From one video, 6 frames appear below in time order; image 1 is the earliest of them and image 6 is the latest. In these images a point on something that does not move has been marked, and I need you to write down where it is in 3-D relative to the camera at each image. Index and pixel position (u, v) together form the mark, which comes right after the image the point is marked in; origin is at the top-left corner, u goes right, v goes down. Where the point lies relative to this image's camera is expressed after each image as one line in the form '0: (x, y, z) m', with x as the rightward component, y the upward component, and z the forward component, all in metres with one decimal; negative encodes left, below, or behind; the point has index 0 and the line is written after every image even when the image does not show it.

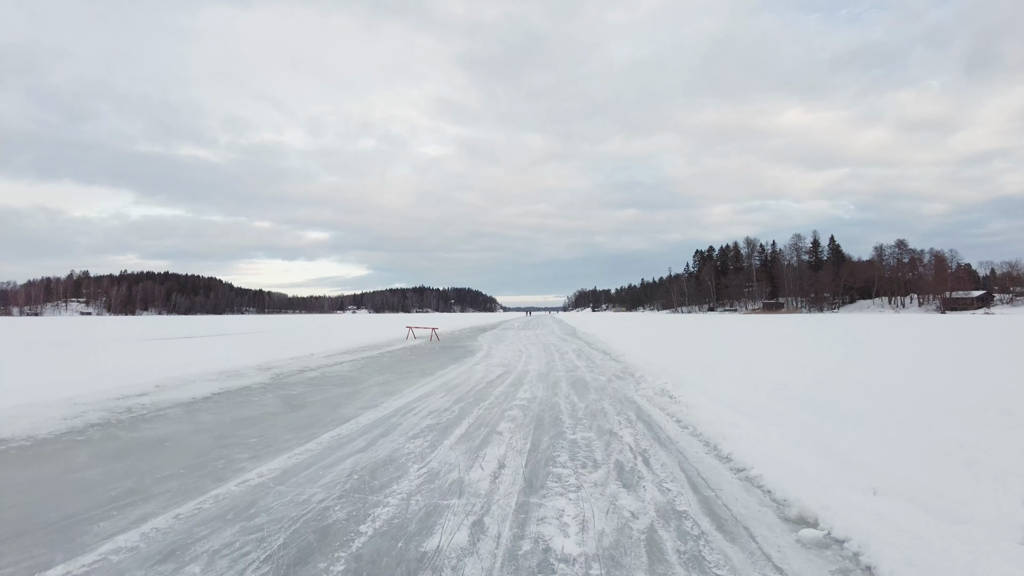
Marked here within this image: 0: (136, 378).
0: (-8.0, -1.9, +9.5) m
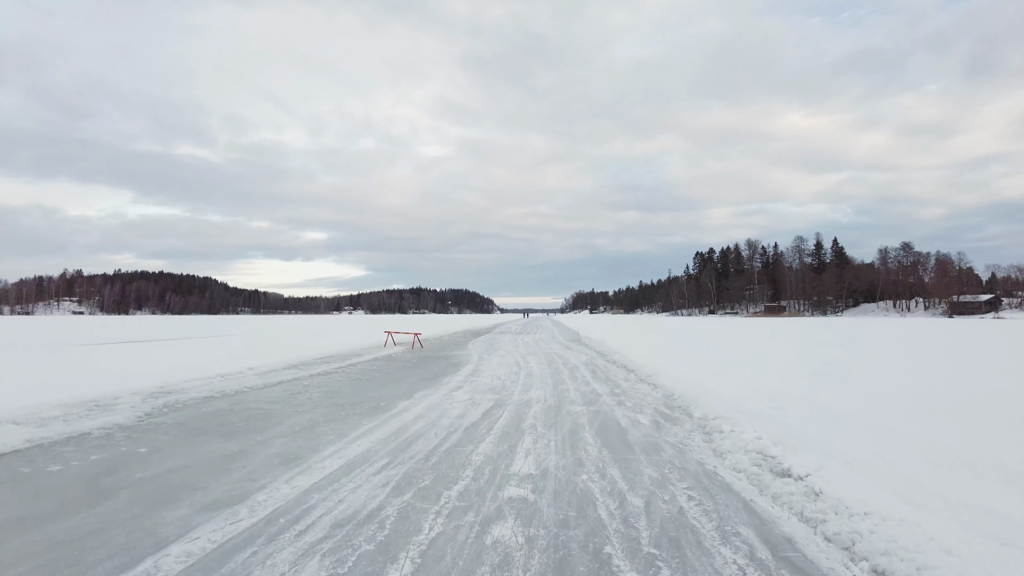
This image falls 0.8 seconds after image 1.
0: (-8.0, -1.8, +8.0) m
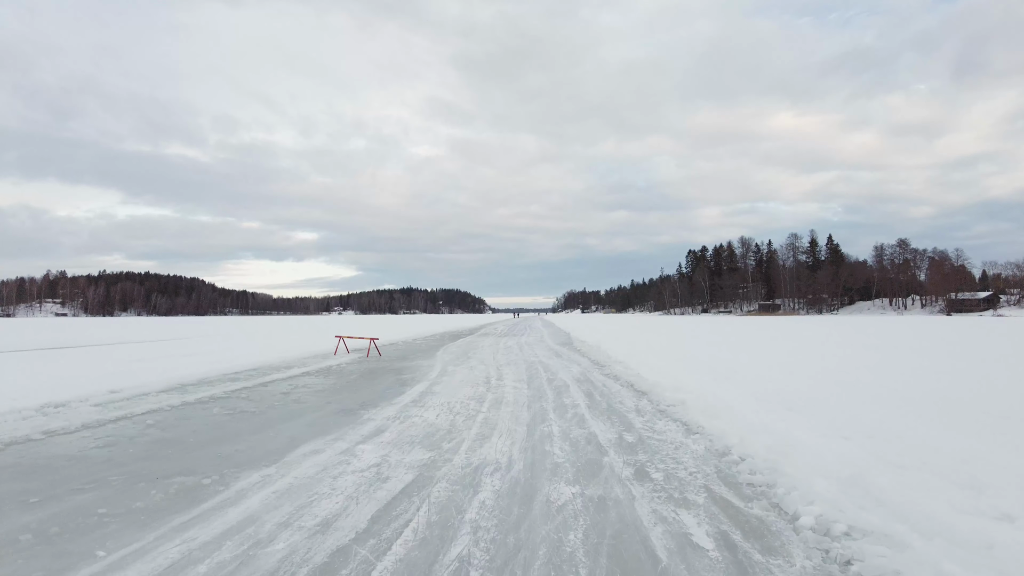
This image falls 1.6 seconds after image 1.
0: (-8.4, -1.8, +6.5) m
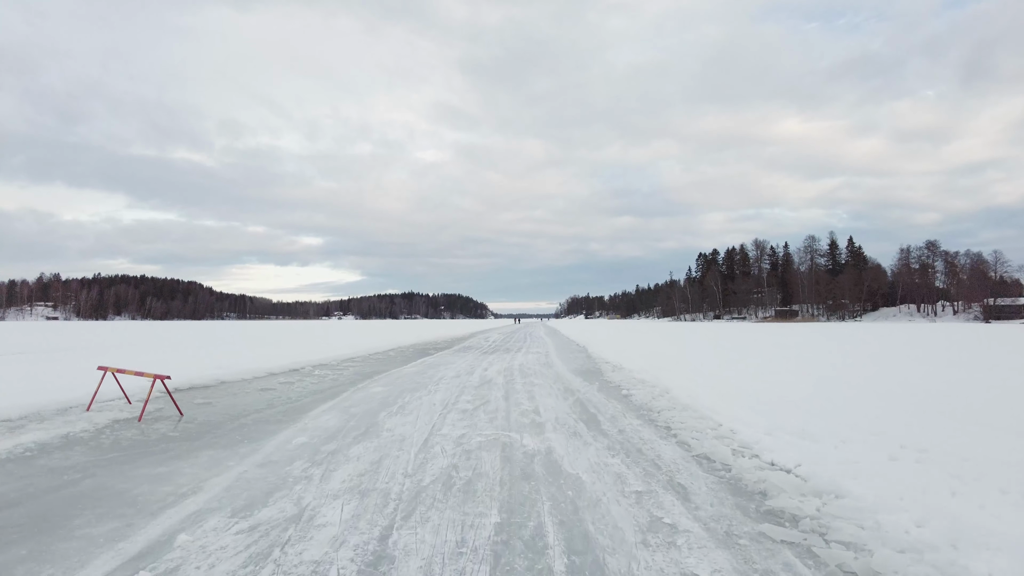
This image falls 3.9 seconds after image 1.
0: (-8.6, -1.6, +2.9) m
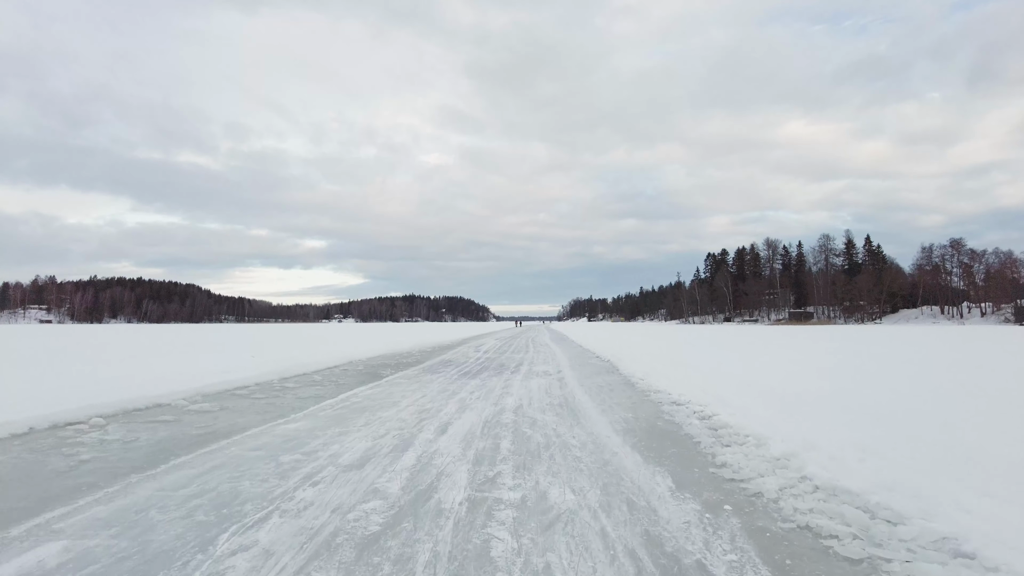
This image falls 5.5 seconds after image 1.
0: (-8.6, -1.4, +0.2) m
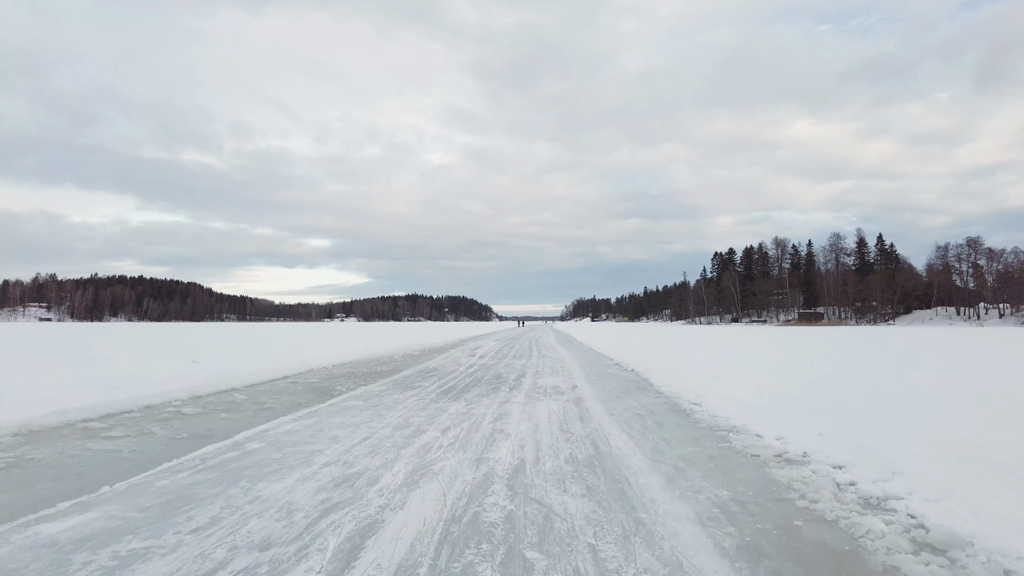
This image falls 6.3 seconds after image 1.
0: (-8.7, -1.3, -1.1) m
